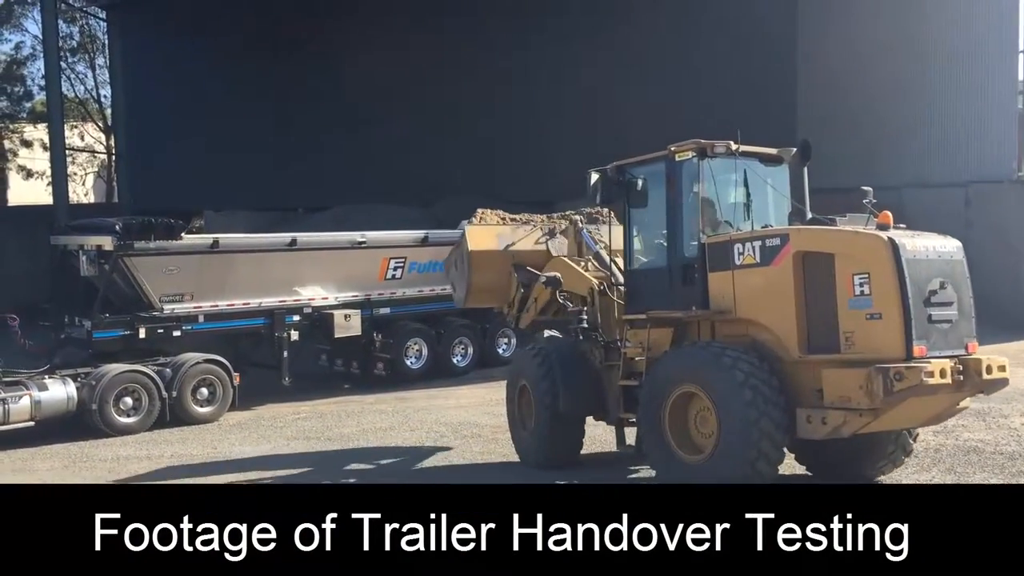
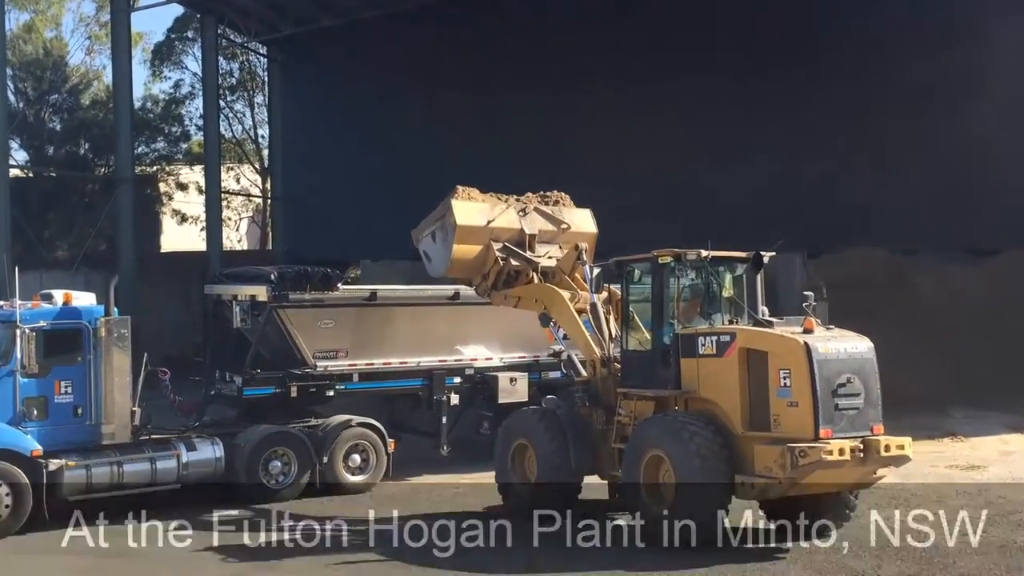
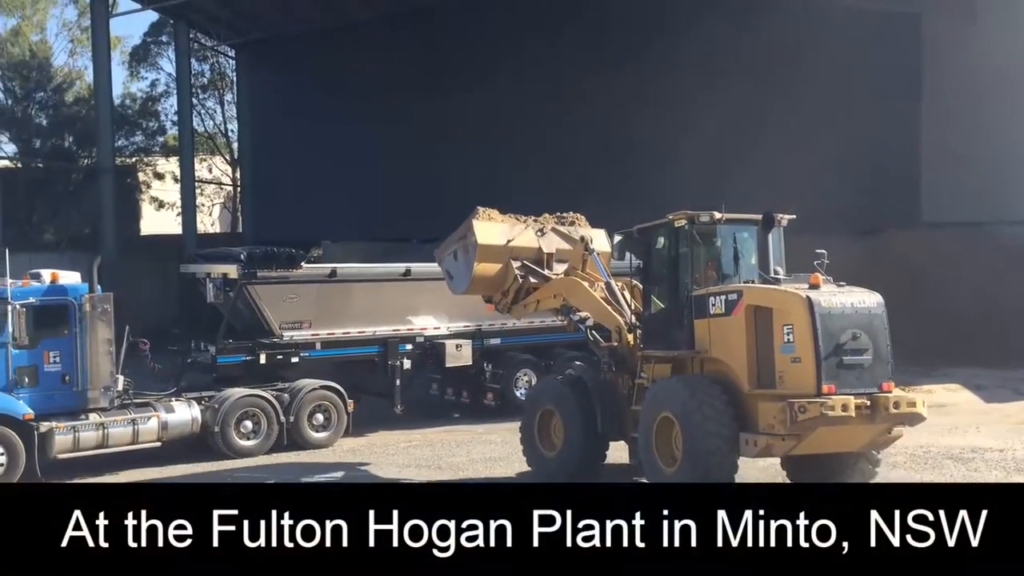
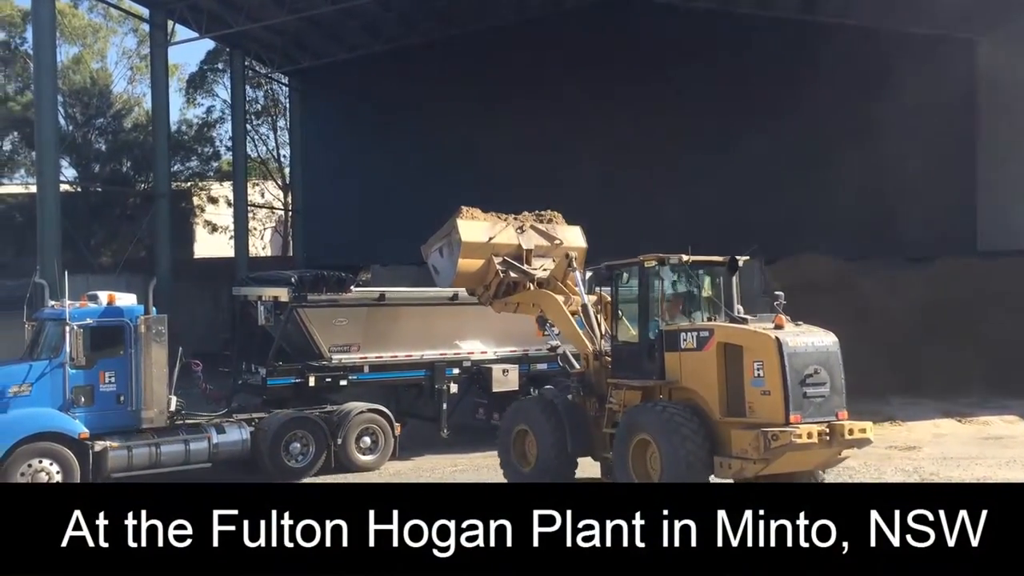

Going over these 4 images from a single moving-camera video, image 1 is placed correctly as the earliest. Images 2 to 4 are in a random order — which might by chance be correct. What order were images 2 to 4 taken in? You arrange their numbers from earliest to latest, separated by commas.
3, 4, 2
